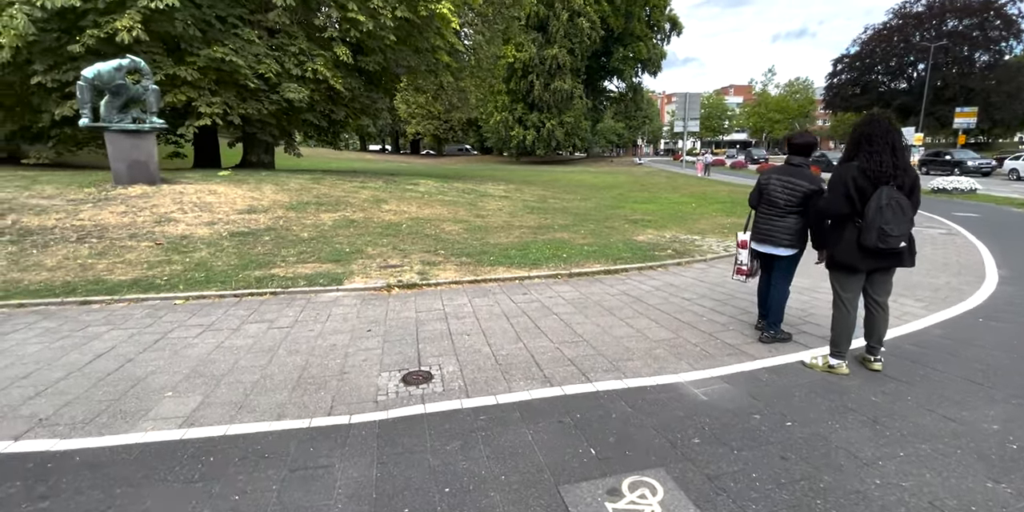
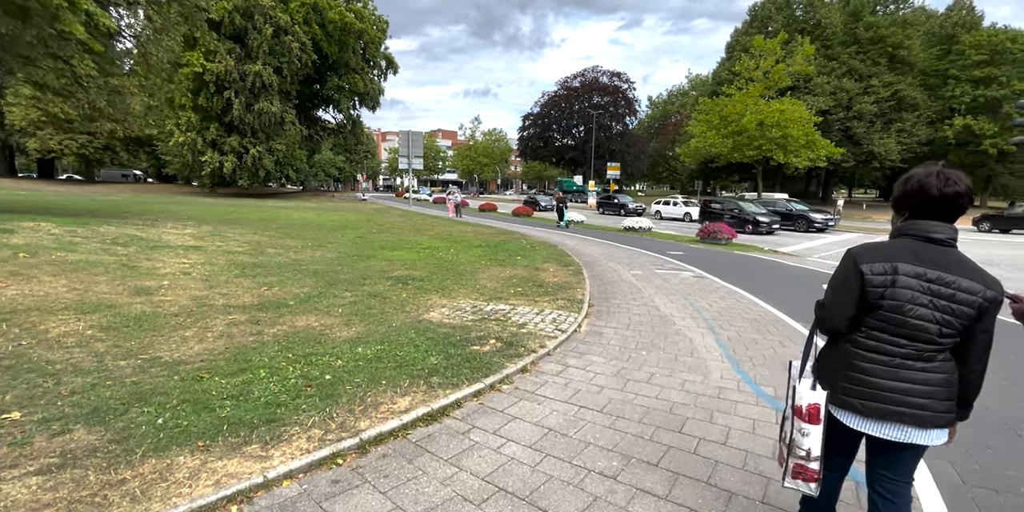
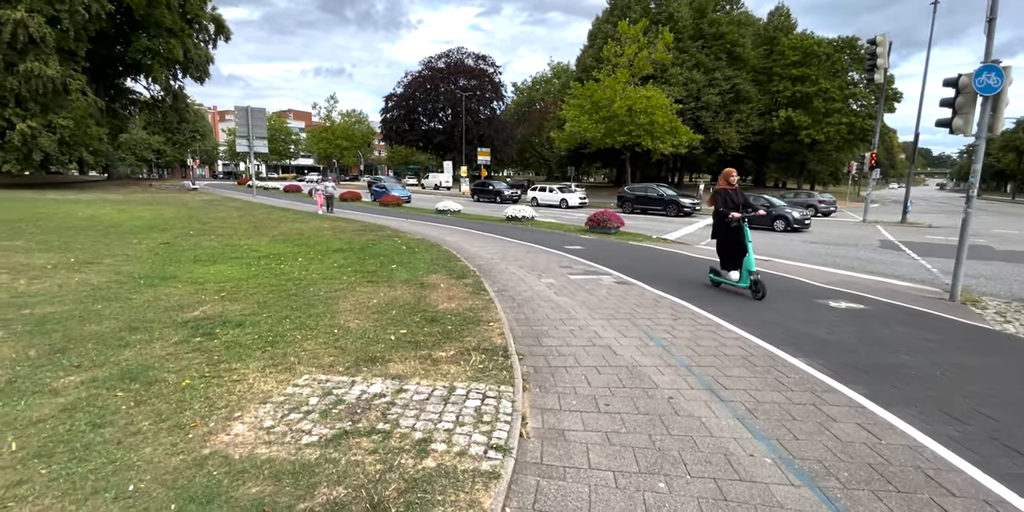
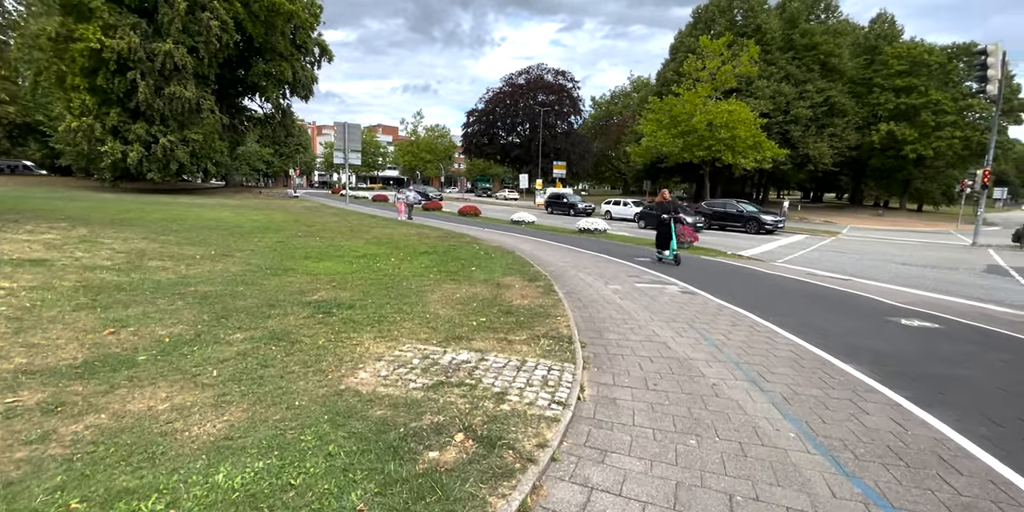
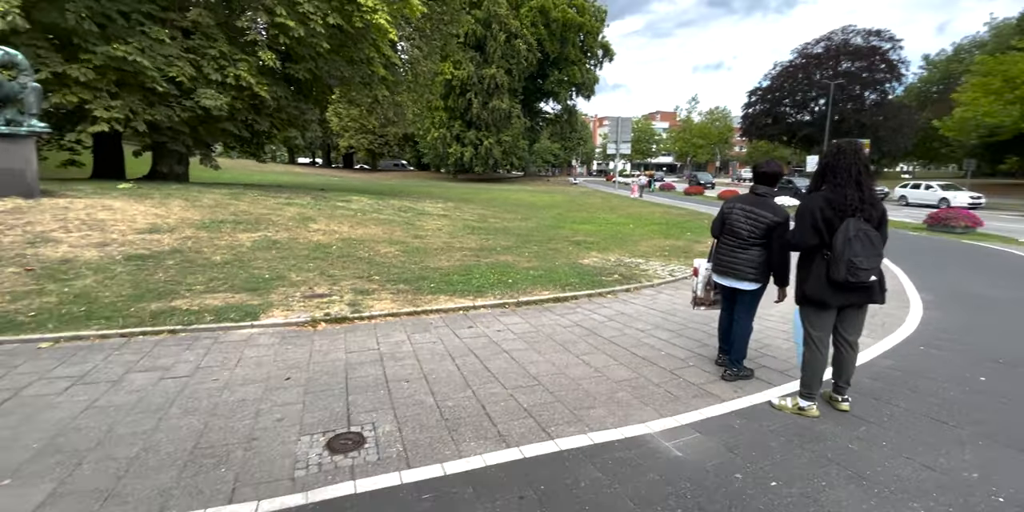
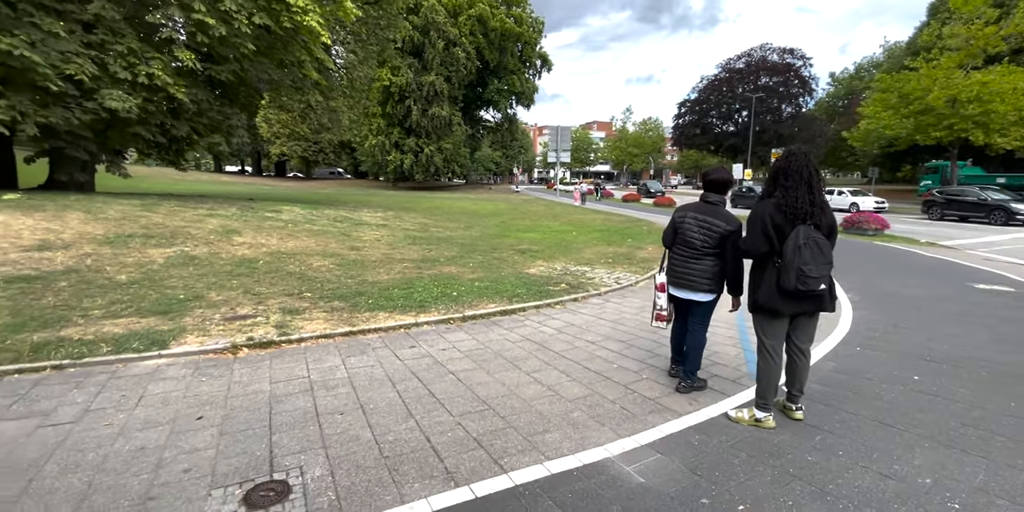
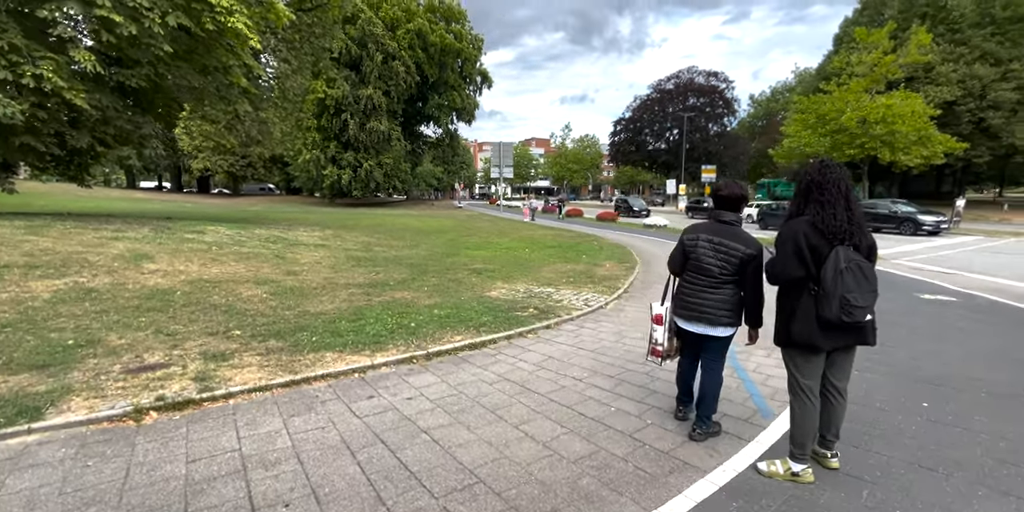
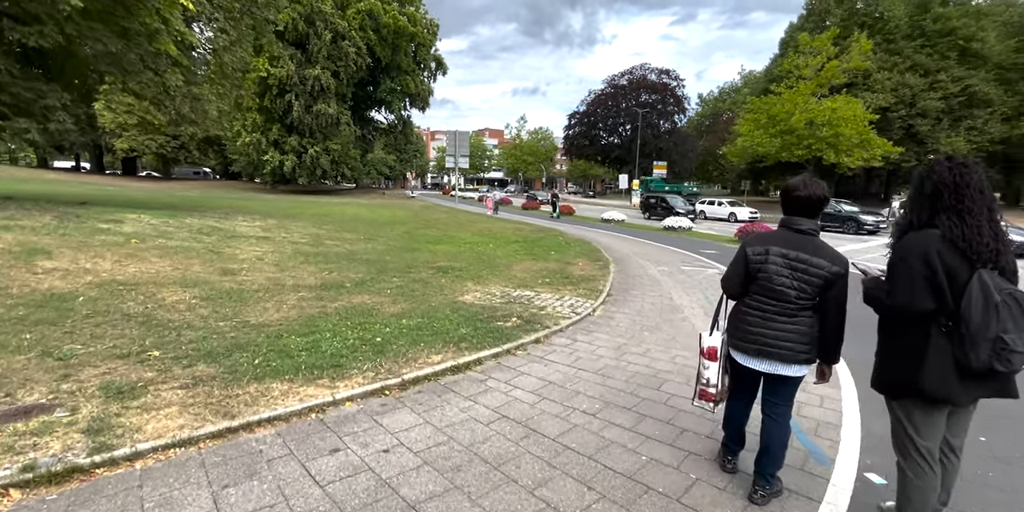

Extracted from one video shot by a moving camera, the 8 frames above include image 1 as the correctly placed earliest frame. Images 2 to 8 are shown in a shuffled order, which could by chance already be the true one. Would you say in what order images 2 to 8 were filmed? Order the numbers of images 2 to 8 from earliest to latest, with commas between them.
5, 6, 7, 8, 2, 4, 3
